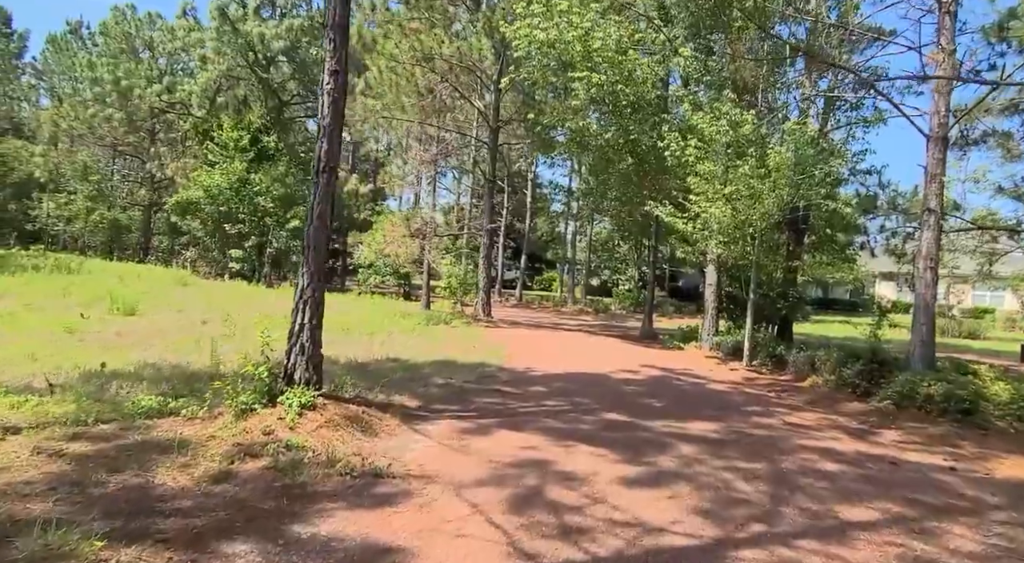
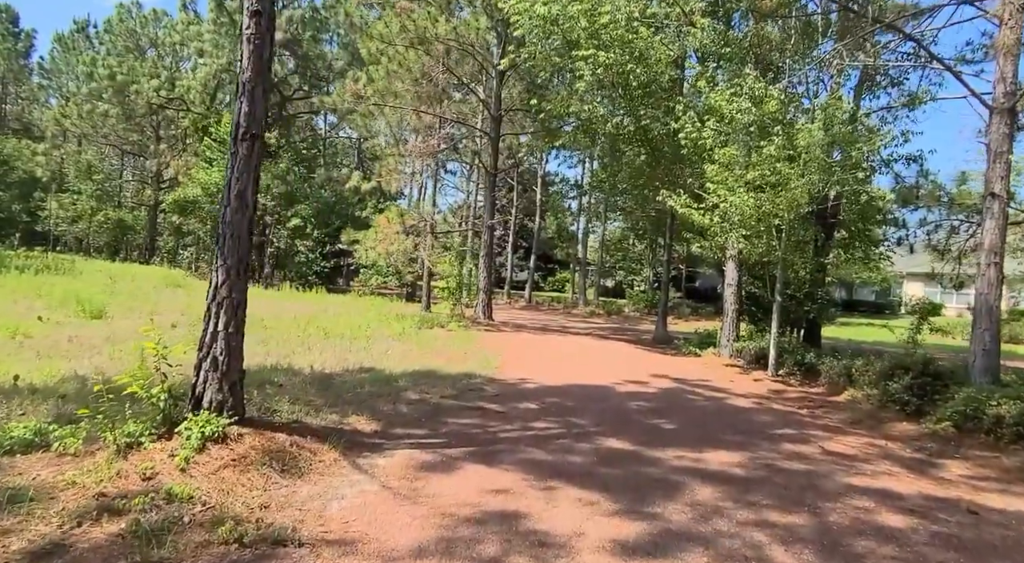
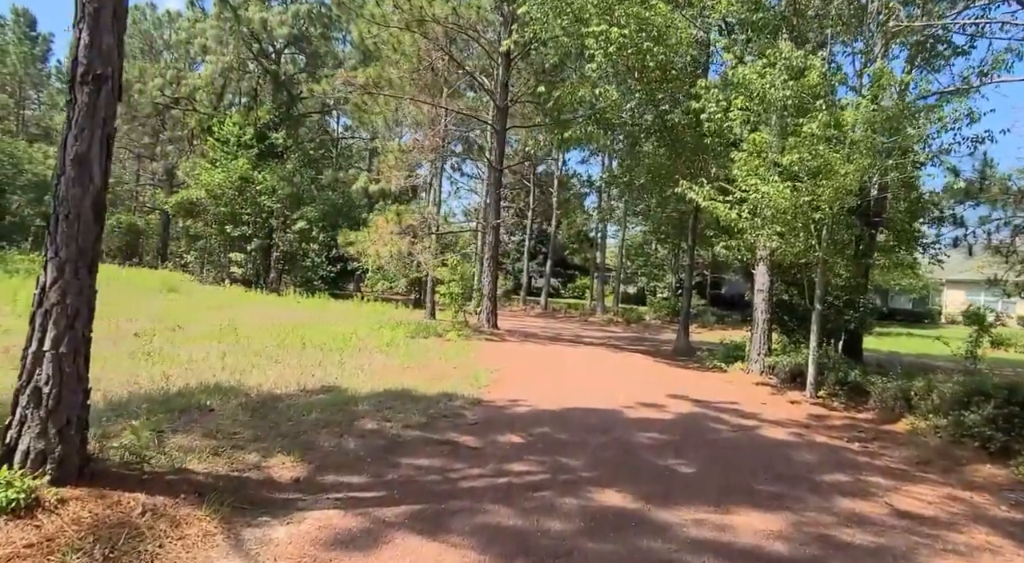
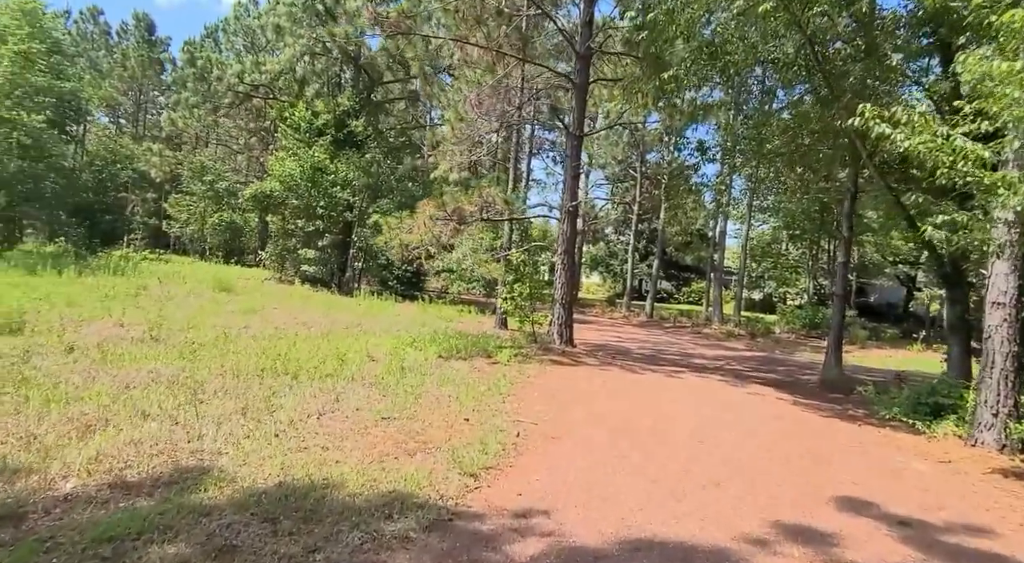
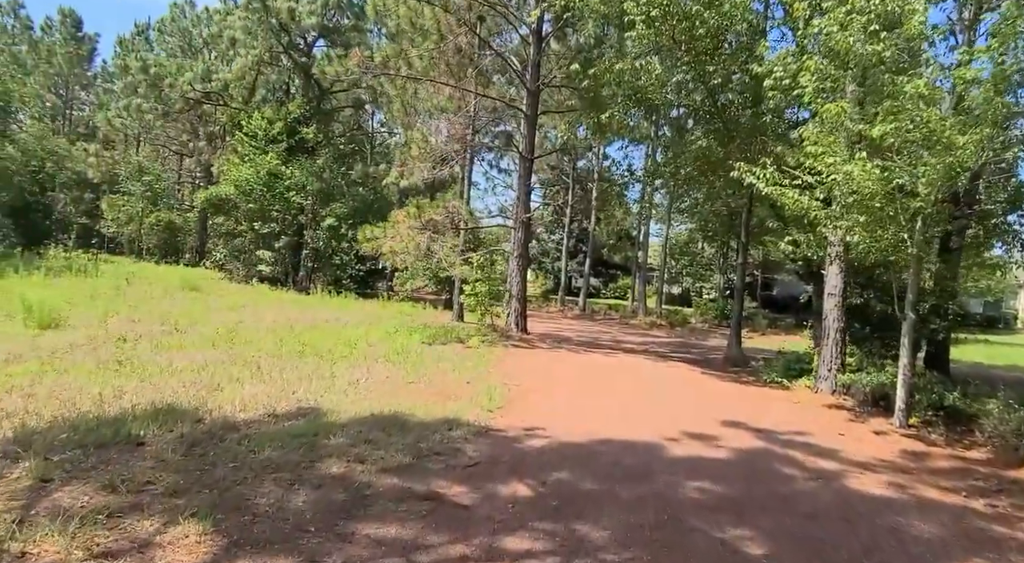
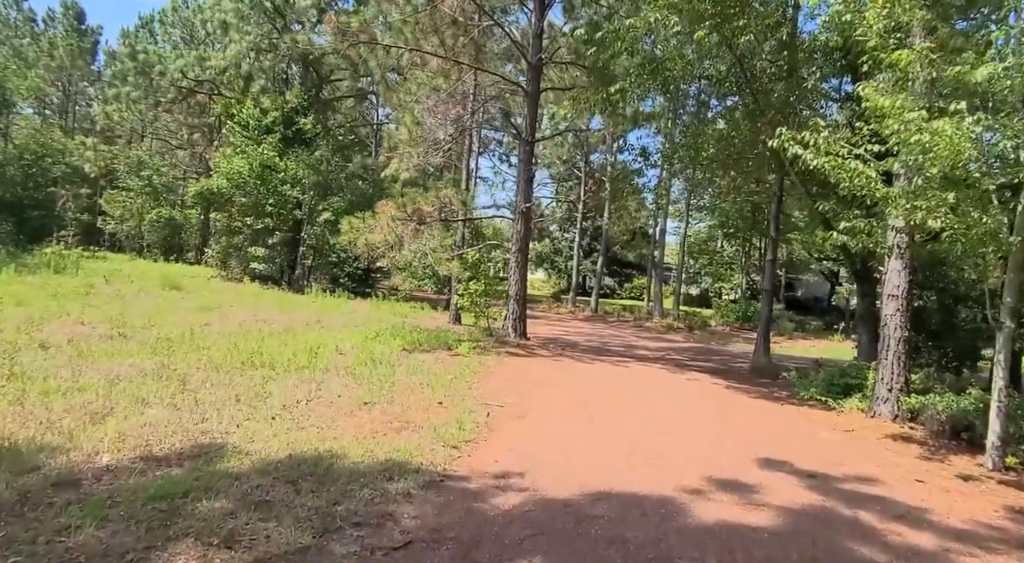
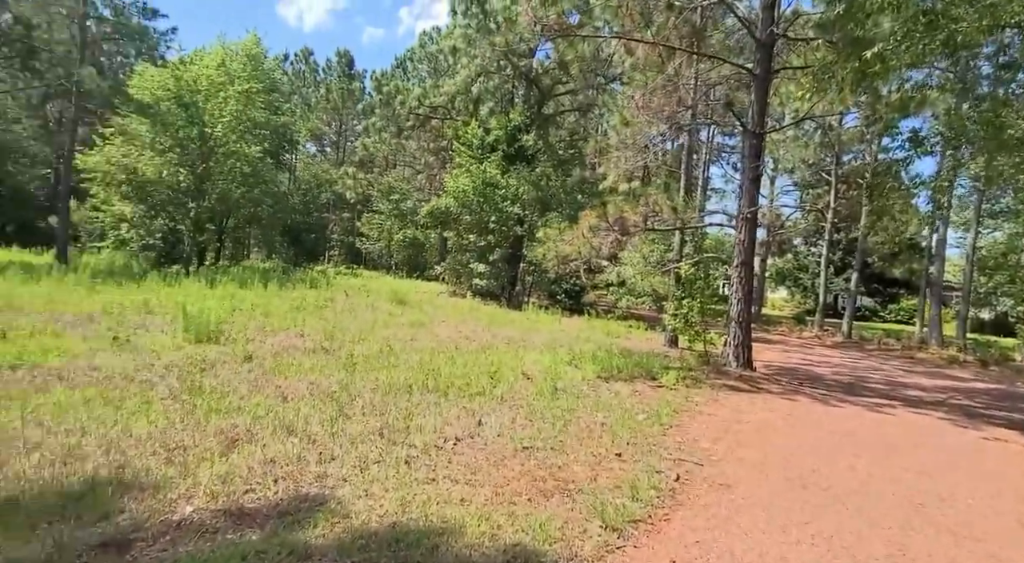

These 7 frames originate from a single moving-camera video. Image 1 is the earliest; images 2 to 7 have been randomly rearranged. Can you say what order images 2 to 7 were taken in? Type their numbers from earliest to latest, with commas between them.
2, 3, 5, 6, 4, 7
